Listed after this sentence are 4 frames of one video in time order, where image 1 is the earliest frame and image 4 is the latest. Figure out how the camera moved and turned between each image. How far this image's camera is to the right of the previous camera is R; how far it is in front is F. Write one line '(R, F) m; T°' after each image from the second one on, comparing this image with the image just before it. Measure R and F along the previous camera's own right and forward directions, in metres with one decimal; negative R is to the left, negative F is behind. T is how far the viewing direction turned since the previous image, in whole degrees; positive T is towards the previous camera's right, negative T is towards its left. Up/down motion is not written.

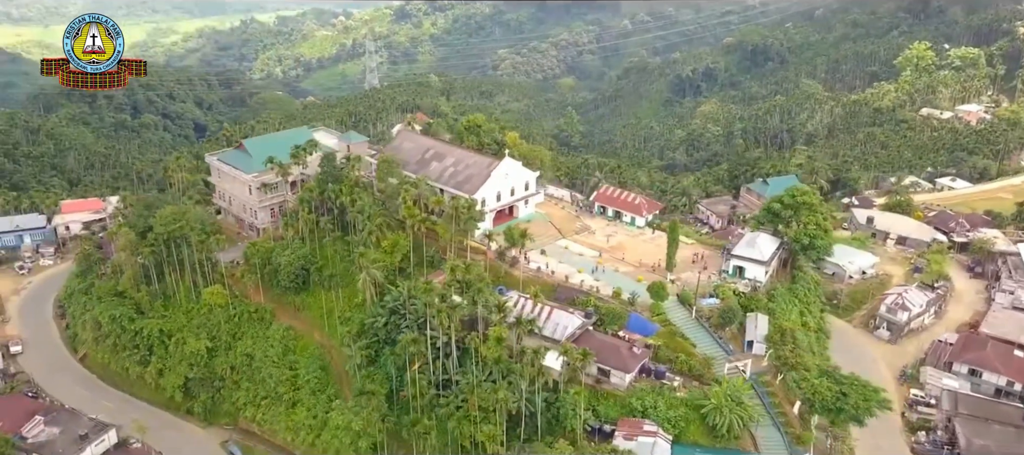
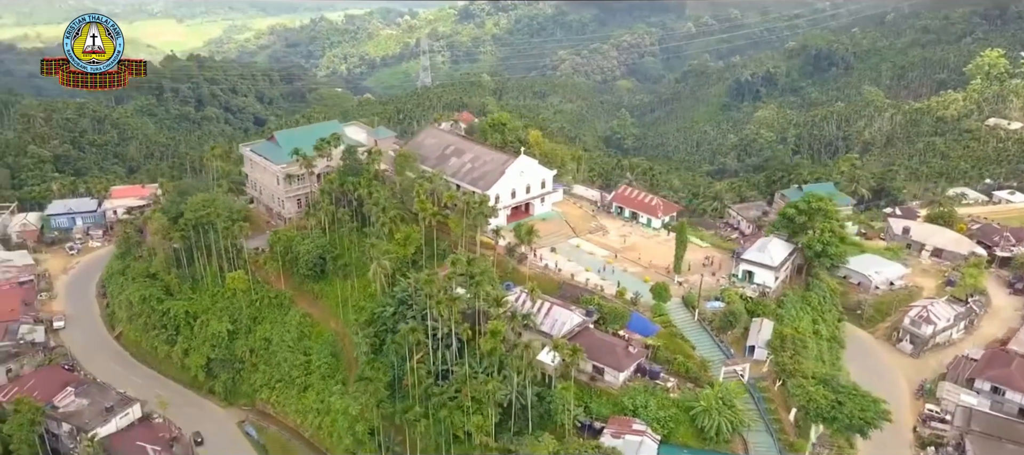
(+2.7, -0.4) m; -4°
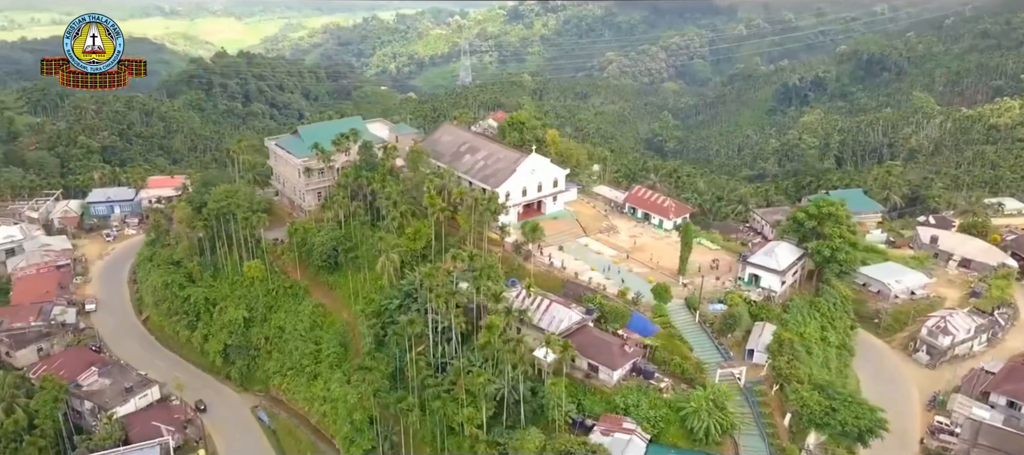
(+2.2, -0.3) m; -3°
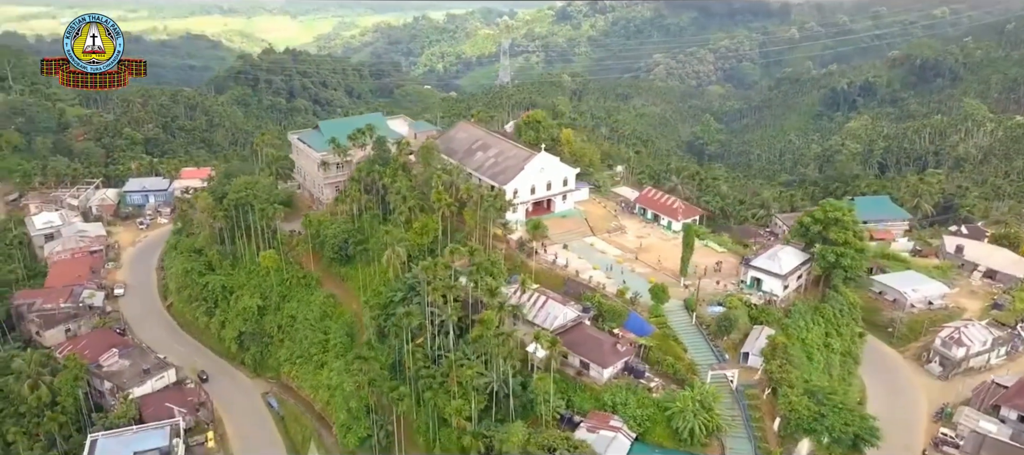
(+2.3, -0.4) m; -3°
